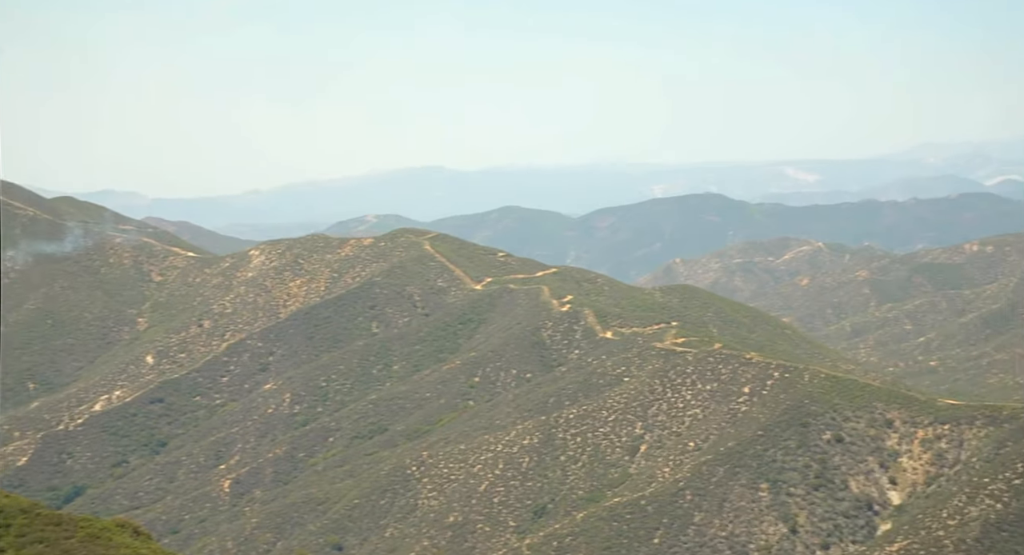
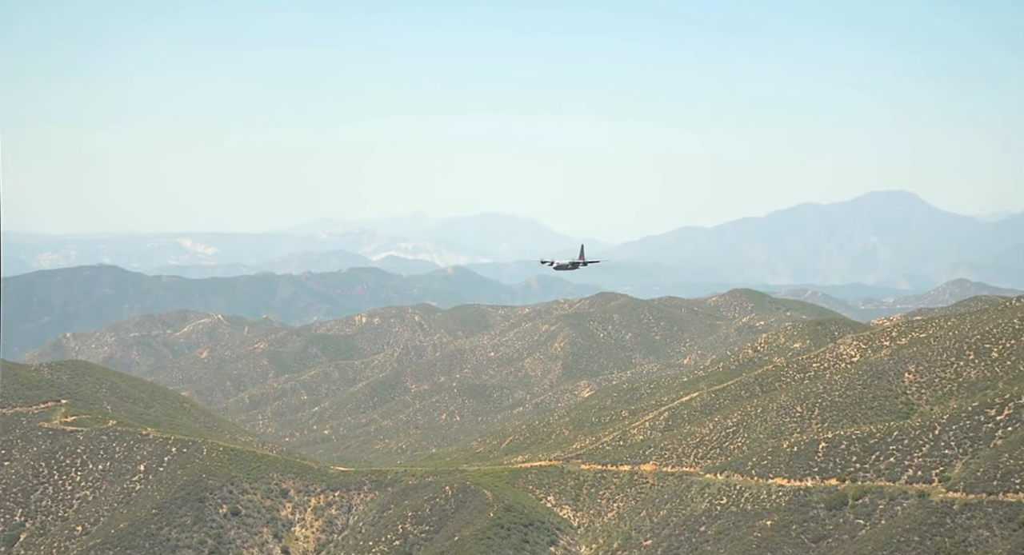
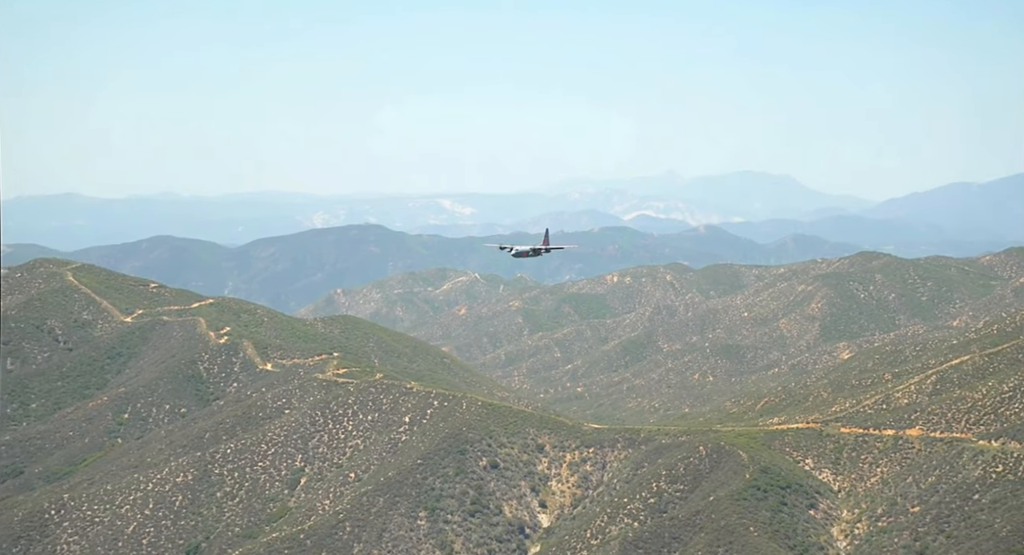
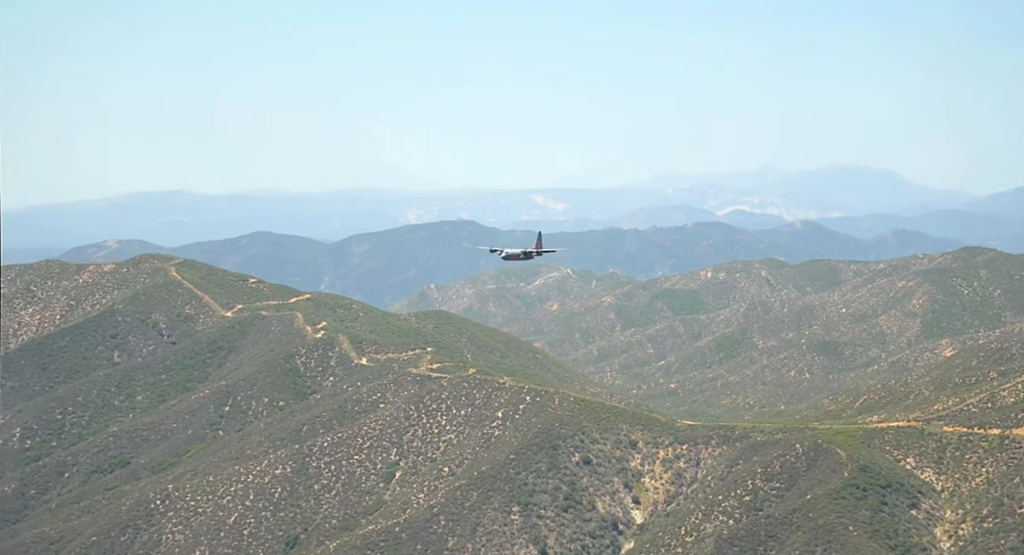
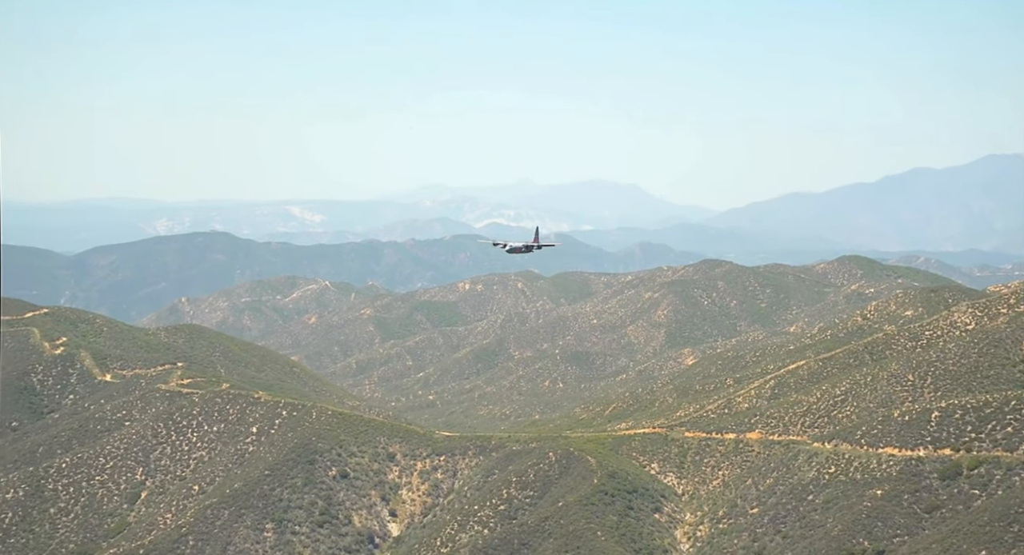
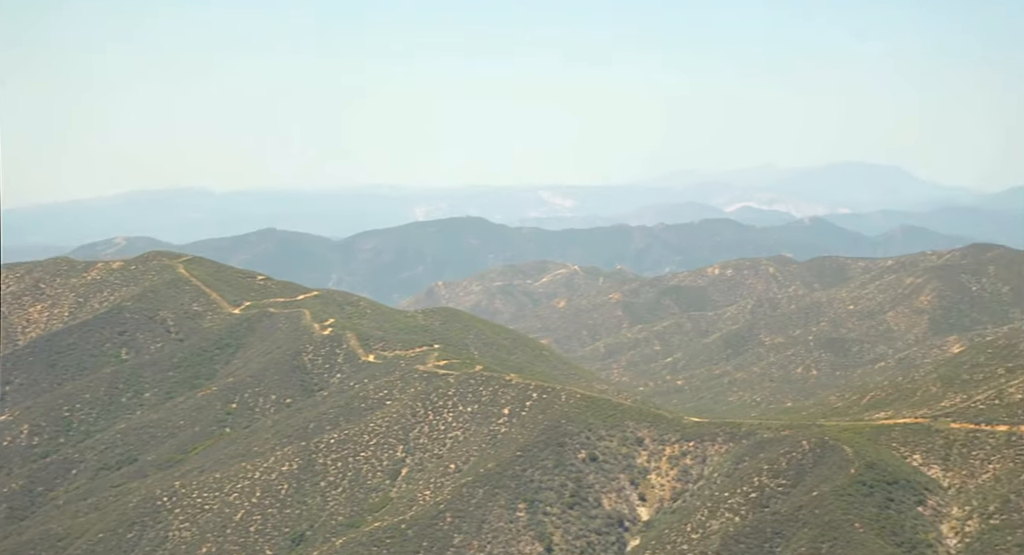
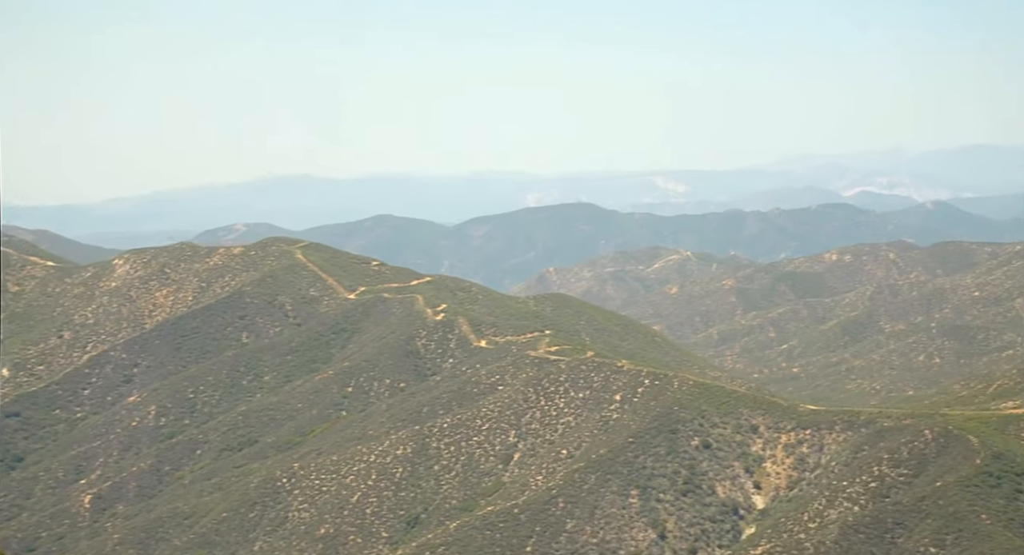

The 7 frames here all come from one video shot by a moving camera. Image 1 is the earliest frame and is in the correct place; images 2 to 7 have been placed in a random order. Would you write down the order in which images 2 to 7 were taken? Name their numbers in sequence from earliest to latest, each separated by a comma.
7, 6, 2, 5, 3, 4
